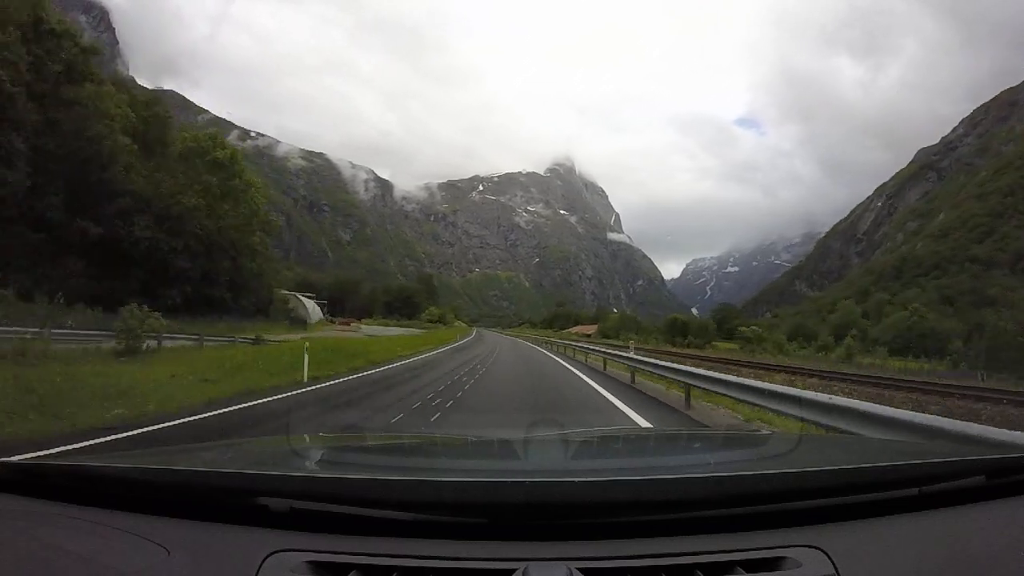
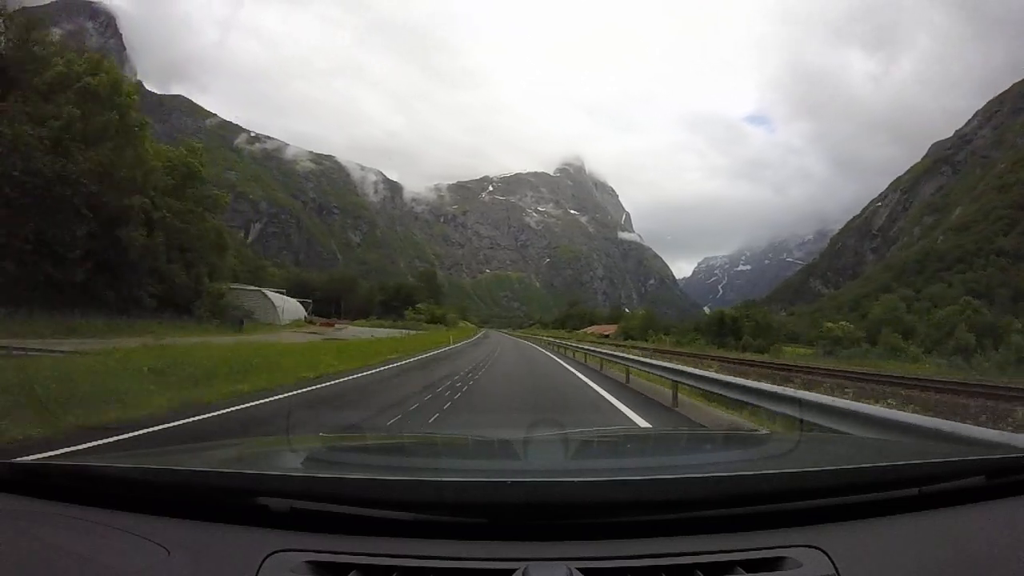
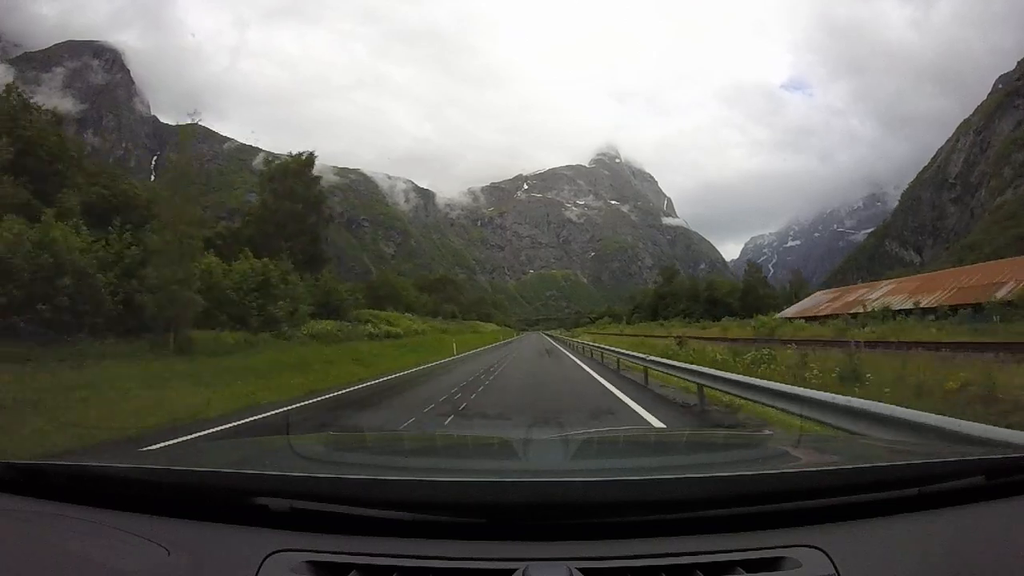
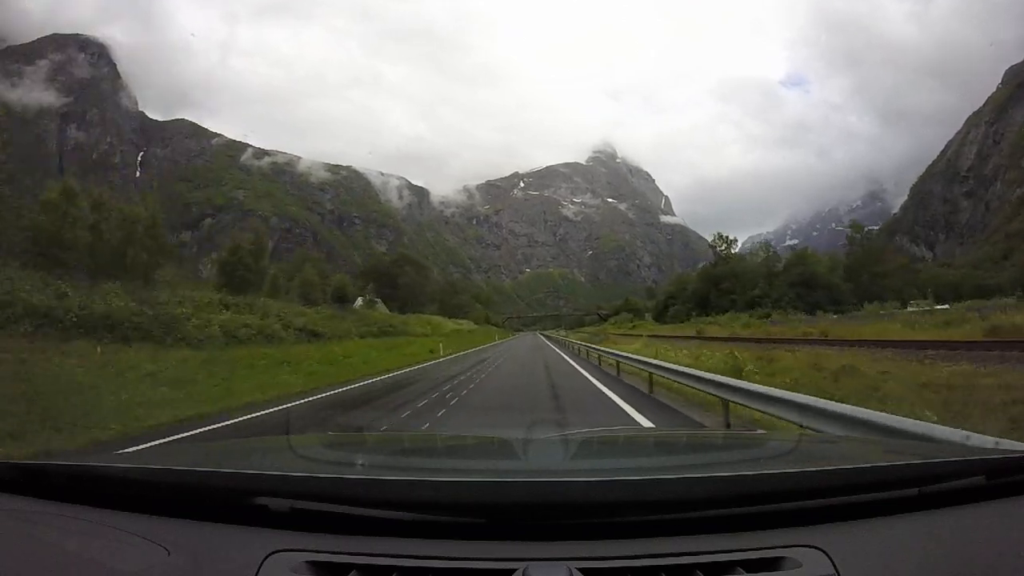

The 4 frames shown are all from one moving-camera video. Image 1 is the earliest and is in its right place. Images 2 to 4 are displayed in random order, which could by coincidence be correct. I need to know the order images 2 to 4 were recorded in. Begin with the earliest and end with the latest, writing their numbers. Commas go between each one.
2, 3, 4
